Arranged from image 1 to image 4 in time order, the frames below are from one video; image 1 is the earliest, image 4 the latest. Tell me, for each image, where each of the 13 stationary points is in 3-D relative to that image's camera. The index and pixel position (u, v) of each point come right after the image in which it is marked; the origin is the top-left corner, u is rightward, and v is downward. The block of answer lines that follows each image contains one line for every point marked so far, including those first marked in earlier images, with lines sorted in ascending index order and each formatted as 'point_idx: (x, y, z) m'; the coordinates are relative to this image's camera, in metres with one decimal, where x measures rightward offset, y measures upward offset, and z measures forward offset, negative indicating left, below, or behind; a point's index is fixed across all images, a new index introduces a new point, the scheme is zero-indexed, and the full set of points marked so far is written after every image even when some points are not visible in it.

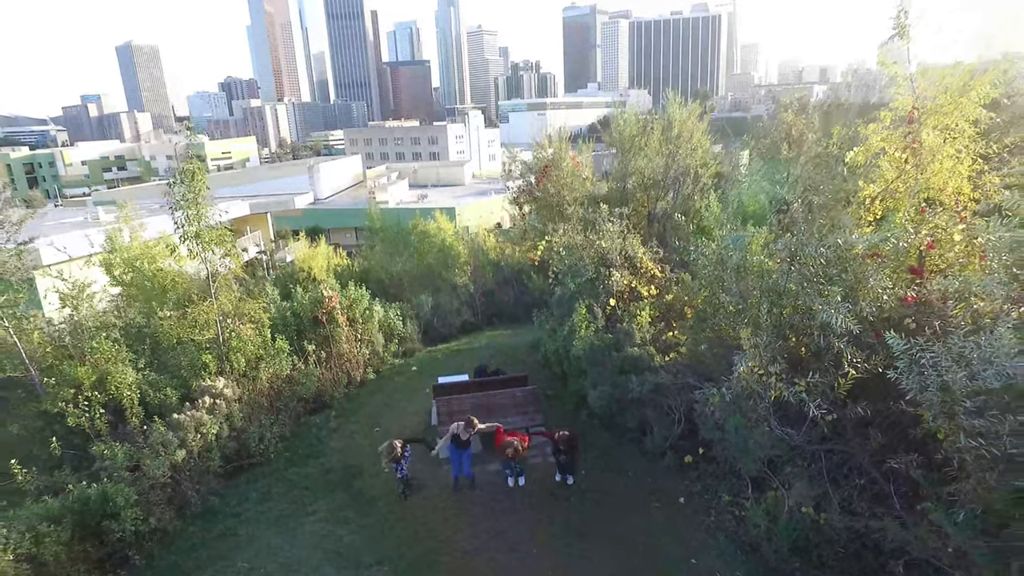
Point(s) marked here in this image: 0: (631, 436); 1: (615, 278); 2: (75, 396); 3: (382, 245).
0: (+0.8, -1.1, +4.3) m
1: (+0.7, 0.0, +4.6) m
2: (-2.9, -0.8, +4.0) m
3: (-1.9, +0.6, +8.4) m
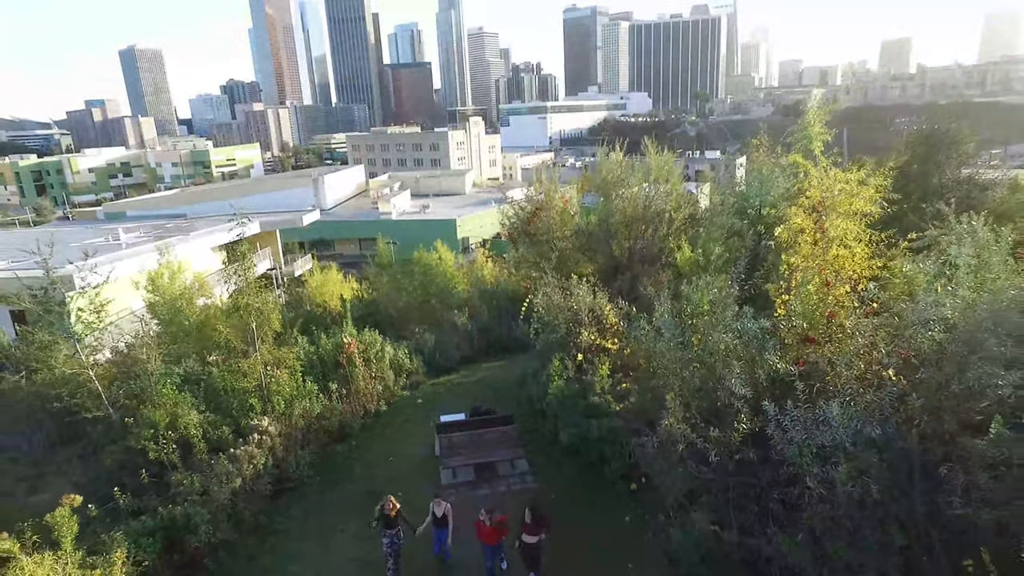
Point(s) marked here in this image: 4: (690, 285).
0: (+0.7, -1.6, +5.2) m
1: (+0.6, -0.5, +5.5) m
2: (-3.0, -1.3, +4.9) m
3: (-2.0, +0.2, +9.3) m
4: (+1.8, 0.0, +5.9) m
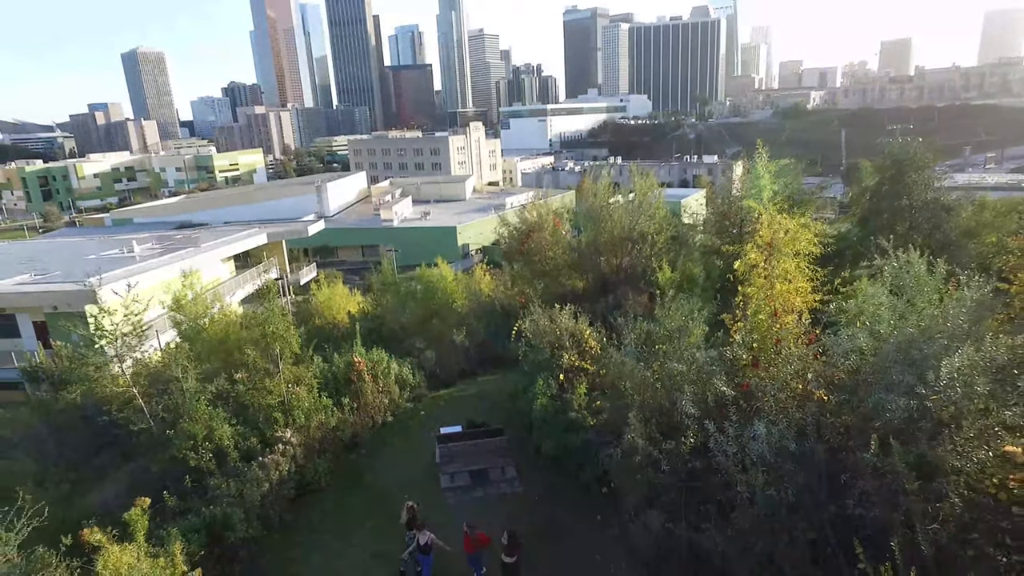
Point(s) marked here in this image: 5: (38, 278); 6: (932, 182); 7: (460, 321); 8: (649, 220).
0: (+0.6, -1.9, +5.9) m
1: (+0.5, -0.7, +6.2) m
2: (-3.1, -1.5, +5.6) m
3: (-2.1, -0.1, +10.0) m
4: (+1.7, -0.3, +6.6) m
5: (-12.0, +0.3, +14.4) m
6: (+7.9, +2.0, +10.8) m
7: (-0.9, -0.5, +9.8) m
8: (+2.4, +1.1, +10.1) m
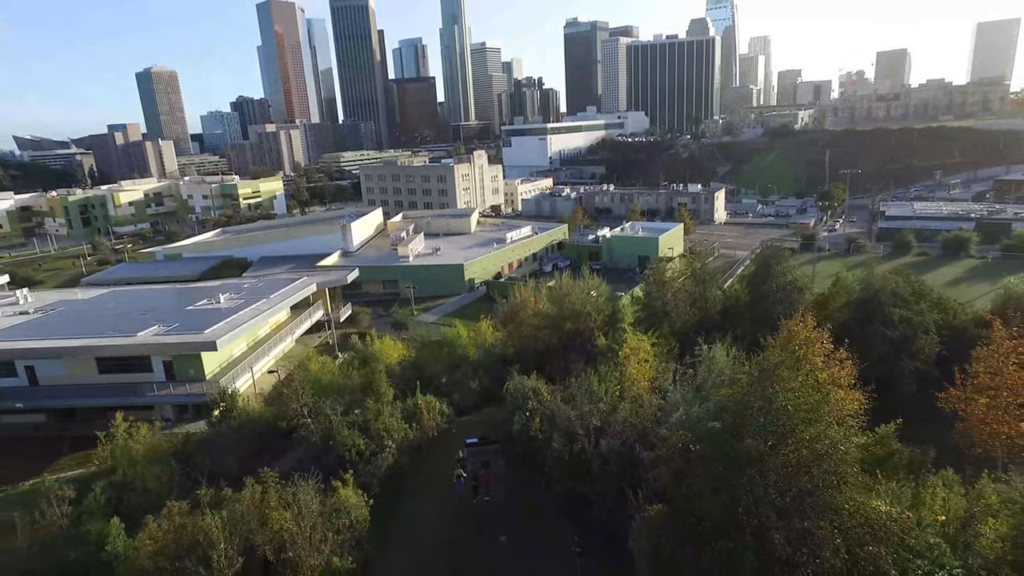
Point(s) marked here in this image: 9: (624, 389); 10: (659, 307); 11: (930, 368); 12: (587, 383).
0: (+0.4, -3.4, +11.2) m
1: (+0.4, -2.3, +11.4) m
2: (-3.3, -3.1, +10.9) m
3: (-2.3, -1.7, +15.3) m
4: (+1.5, -1.8, +11.9) m
5: (-12.1, -1.4, +19.8) m
6: (+7.8, +0.5, +16.1) m
7: (-1.1, -2.1, +15.1) m
8: (+2.2, -0.4, +15.3) m
9: (+2.2, -2.0, +11.3) m
10: (+4.3, -0.6, +16.6) m
11: (+10.4, -2.0, +14.1) m
12: (+1.5, -1.9, +11.4) m
